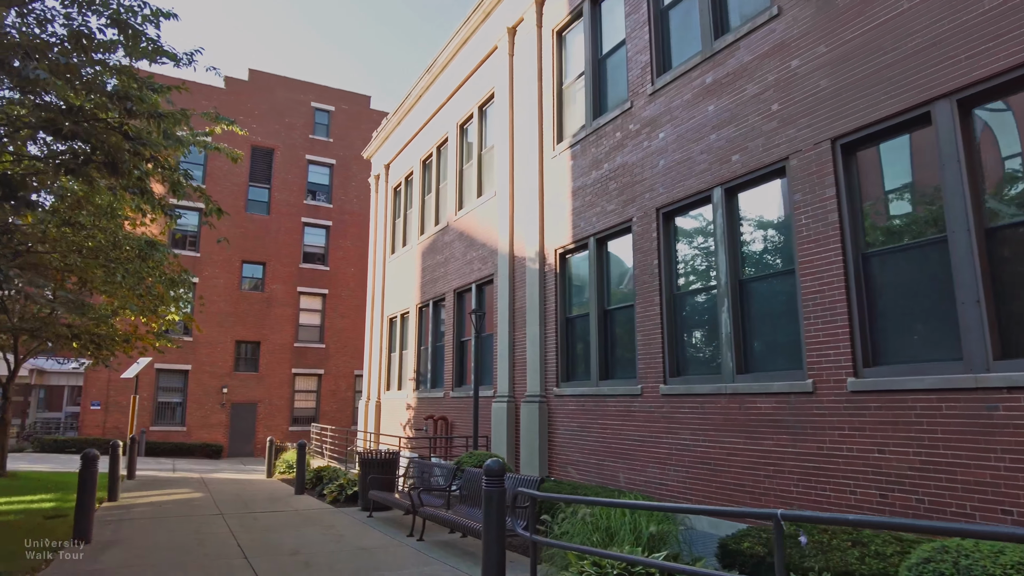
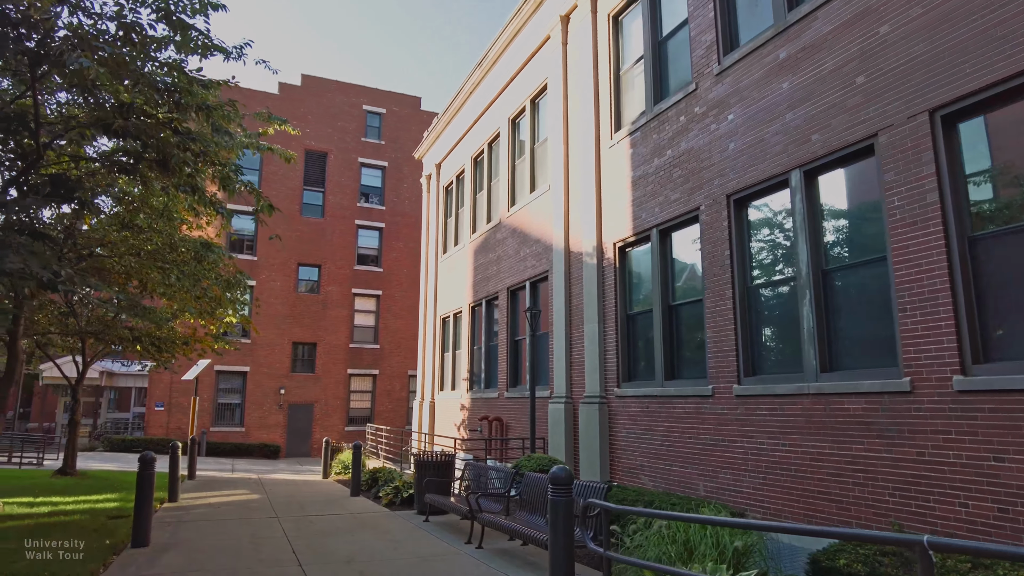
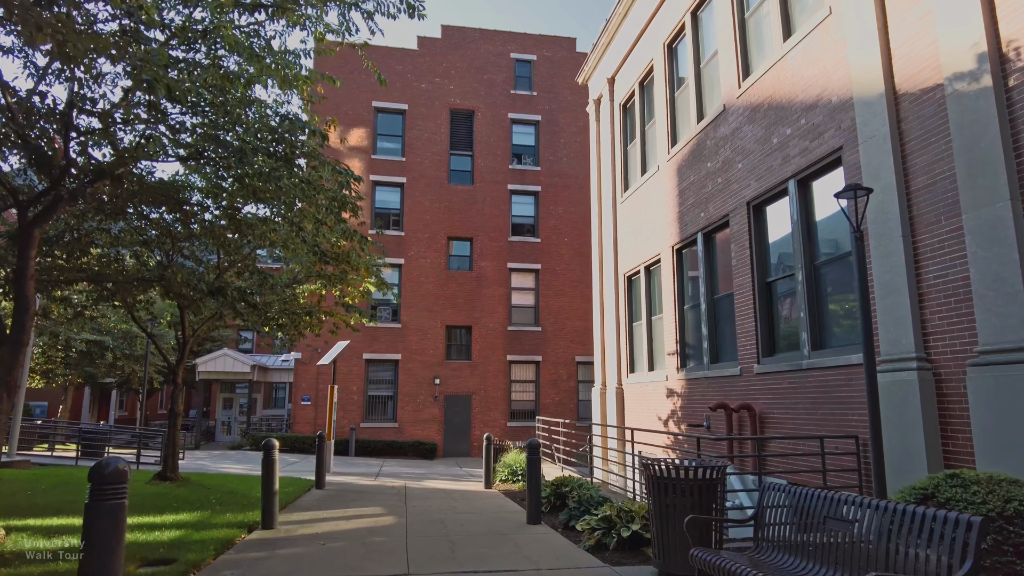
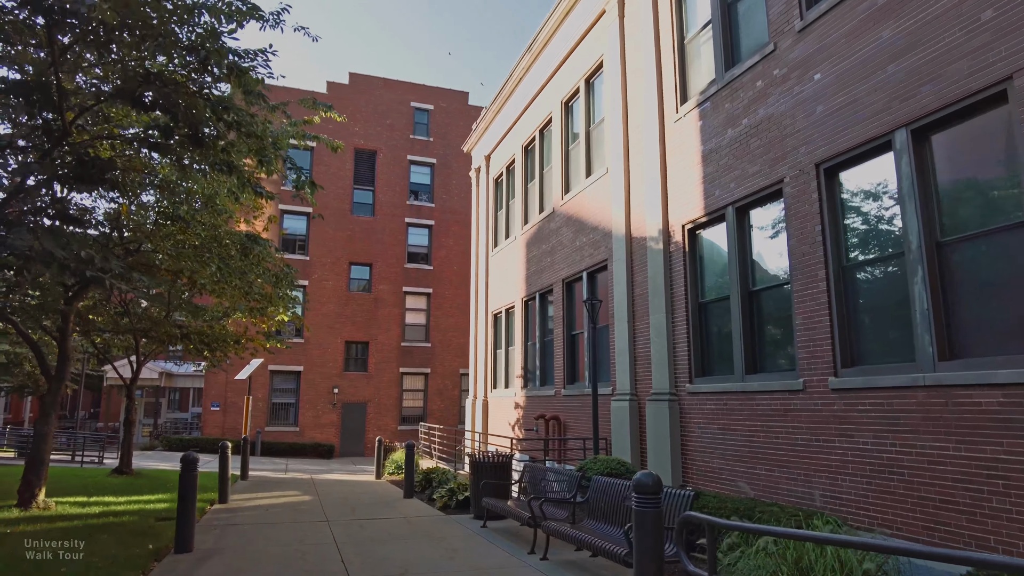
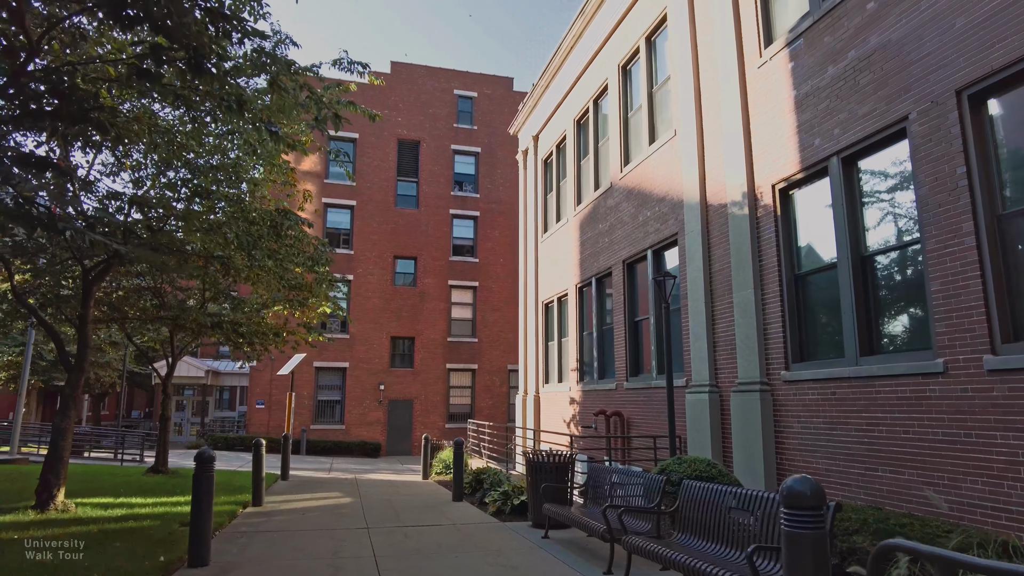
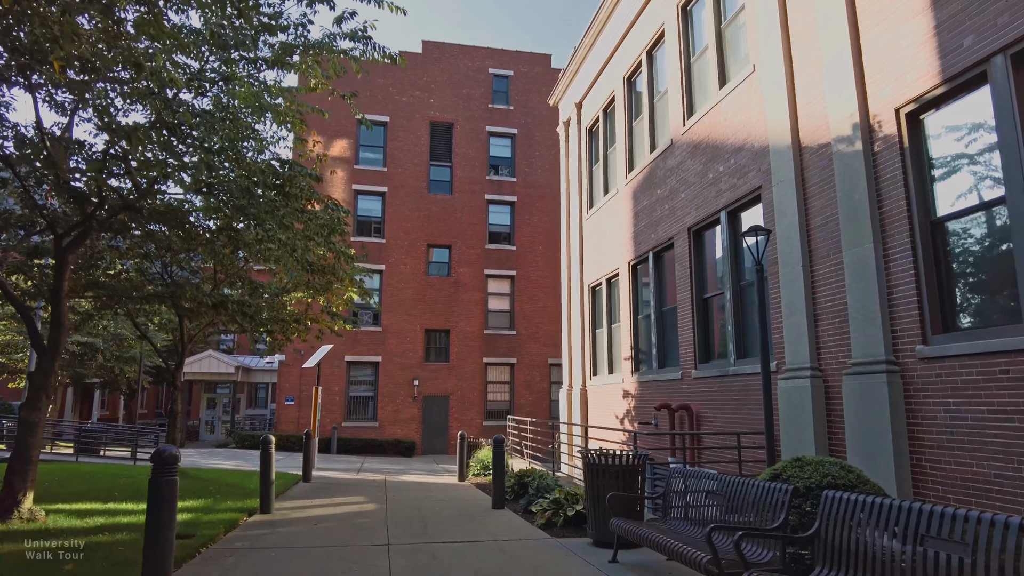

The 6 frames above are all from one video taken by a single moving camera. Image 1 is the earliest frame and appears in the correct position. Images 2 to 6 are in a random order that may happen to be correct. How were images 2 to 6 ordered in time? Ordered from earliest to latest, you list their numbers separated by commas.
2, 4, 5, 6, 3
